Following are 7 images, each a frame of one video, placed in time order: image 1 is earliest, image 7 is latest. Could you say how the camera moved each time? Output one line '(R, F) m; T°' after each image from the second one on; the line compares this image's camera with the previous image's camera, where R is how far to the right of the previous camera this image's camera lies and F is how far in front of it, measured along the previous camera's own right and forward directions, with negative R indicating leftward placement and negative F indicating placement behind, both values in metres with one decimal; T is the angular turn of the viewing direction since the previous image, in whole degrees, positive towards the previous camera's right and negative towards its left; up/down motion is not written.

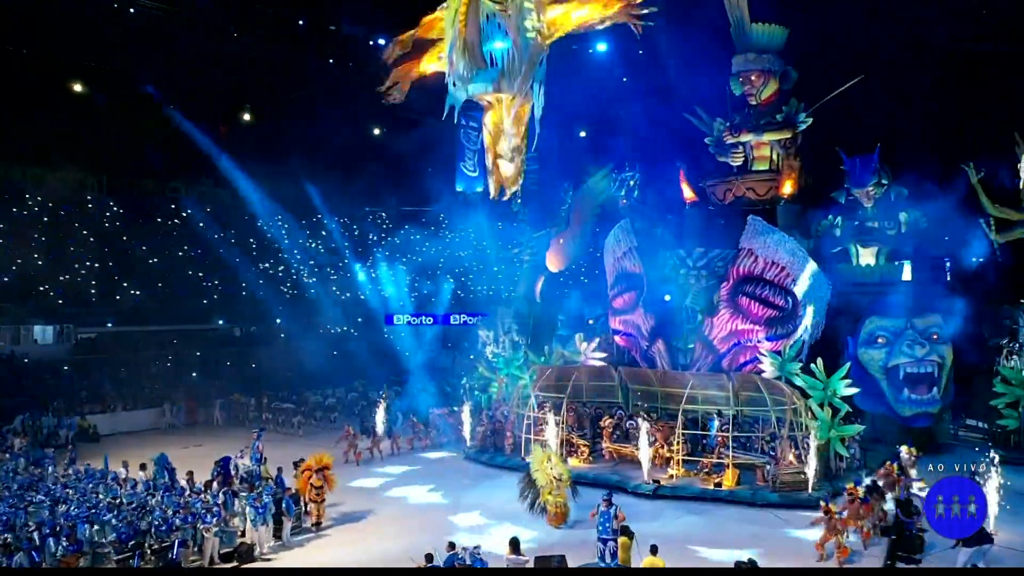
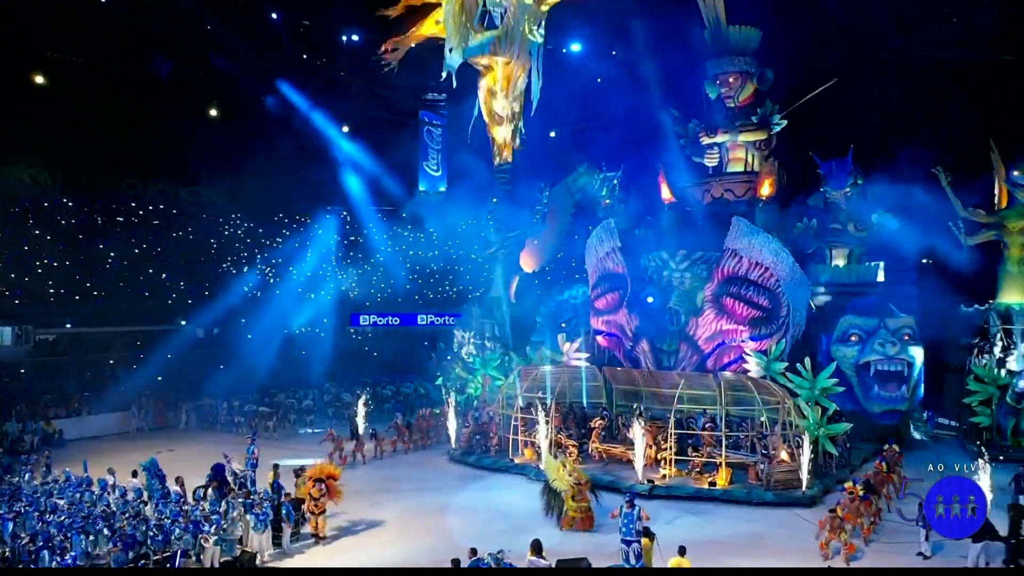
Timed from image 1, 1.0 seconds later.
(-0.8, +0.2) m; +4°
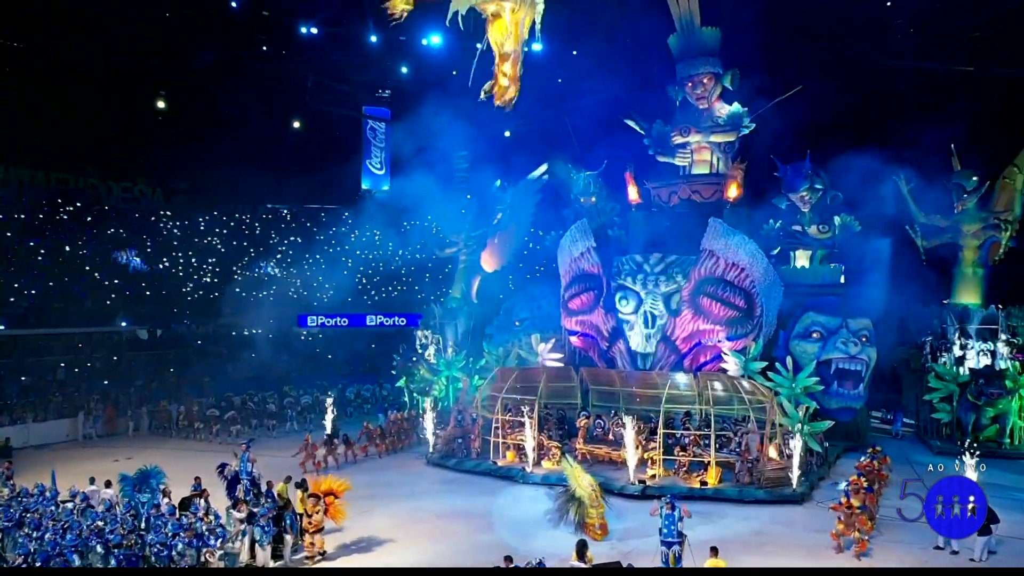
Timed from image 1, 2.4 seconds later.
(-1.3, +0.3) m; +5°
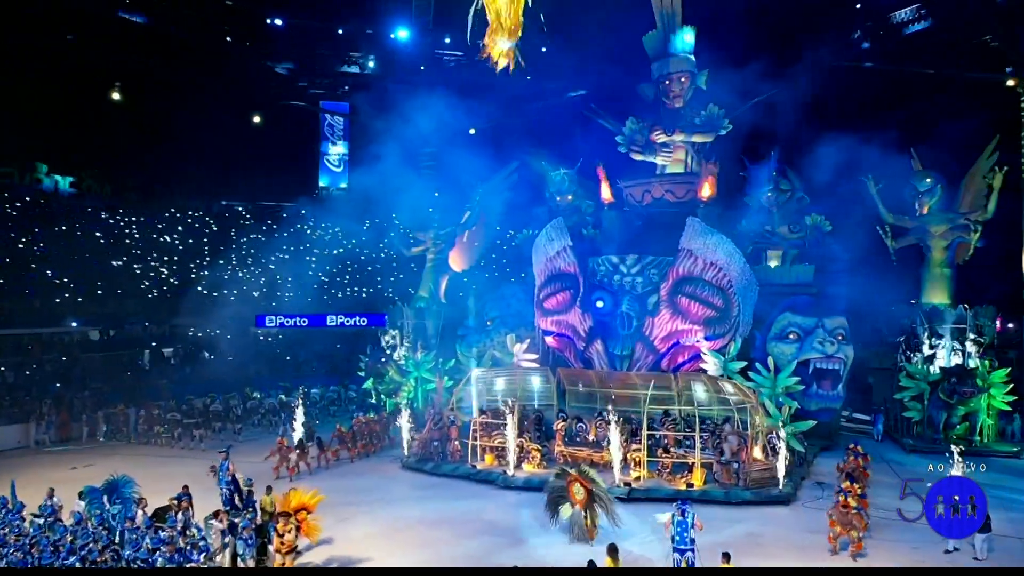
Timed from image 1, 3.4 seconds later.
(-0.6, +0.4) m; +3°
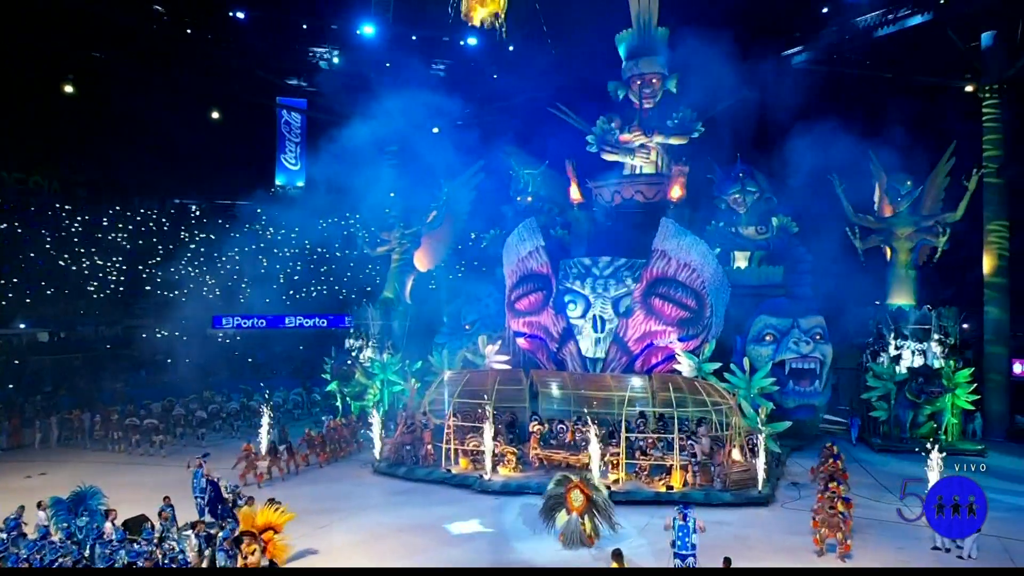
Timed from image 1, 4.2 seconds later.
(-0.5, +0.3) m; +3°
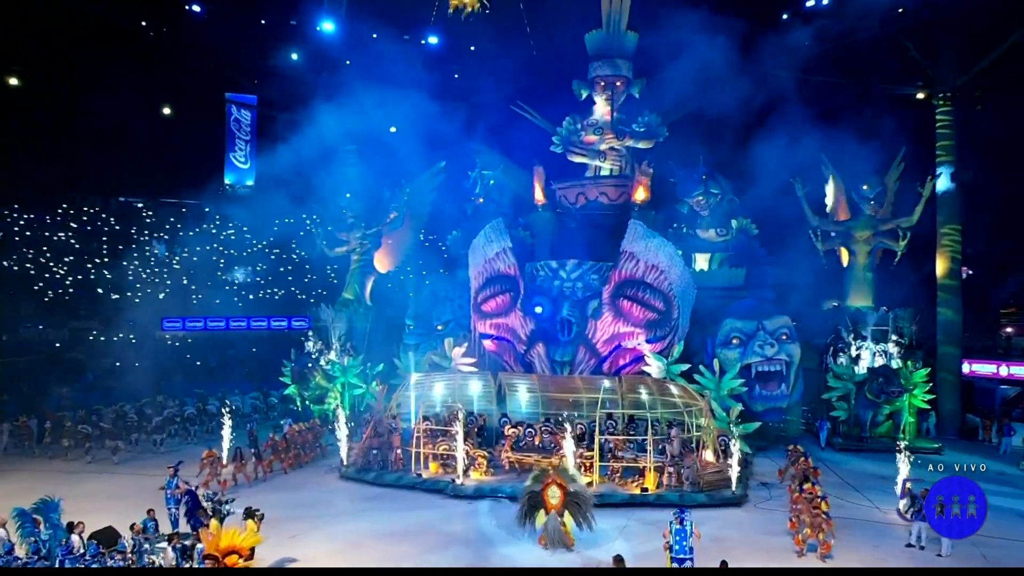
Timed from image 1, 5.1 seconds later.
(-0.5, +0.2) m; +4°
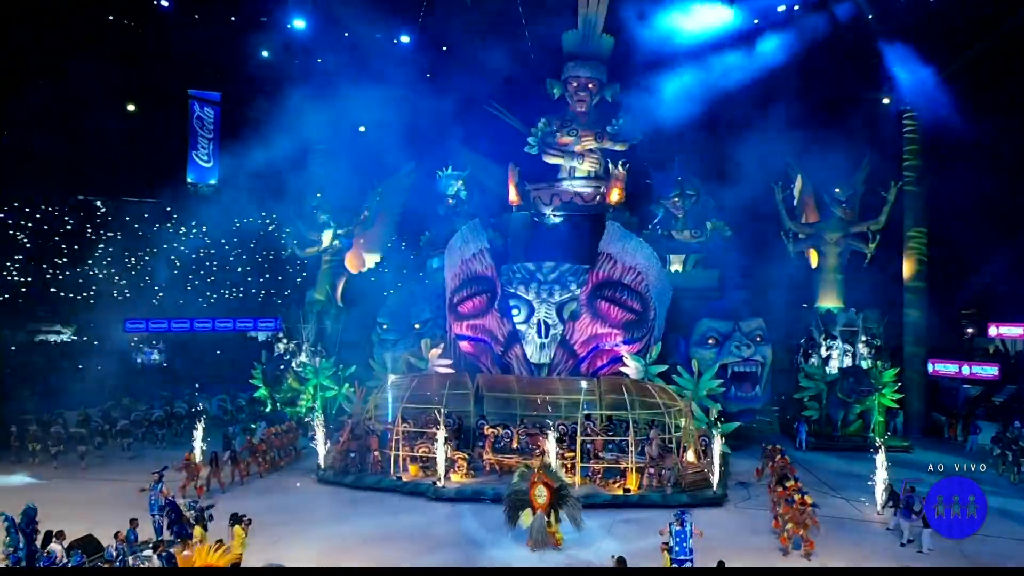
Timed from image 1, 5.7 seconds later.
(-0.4, +0.1) m; +3°
